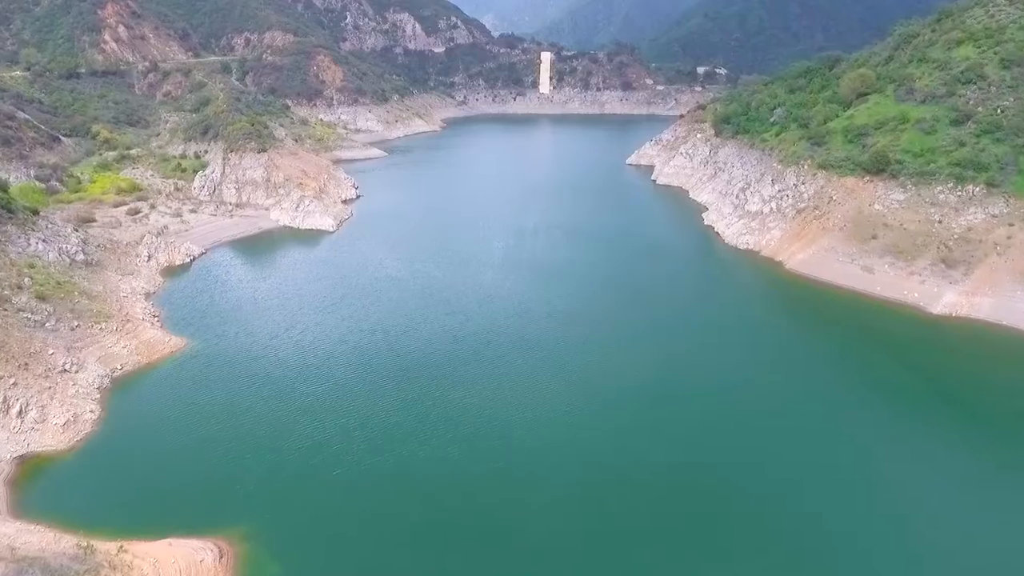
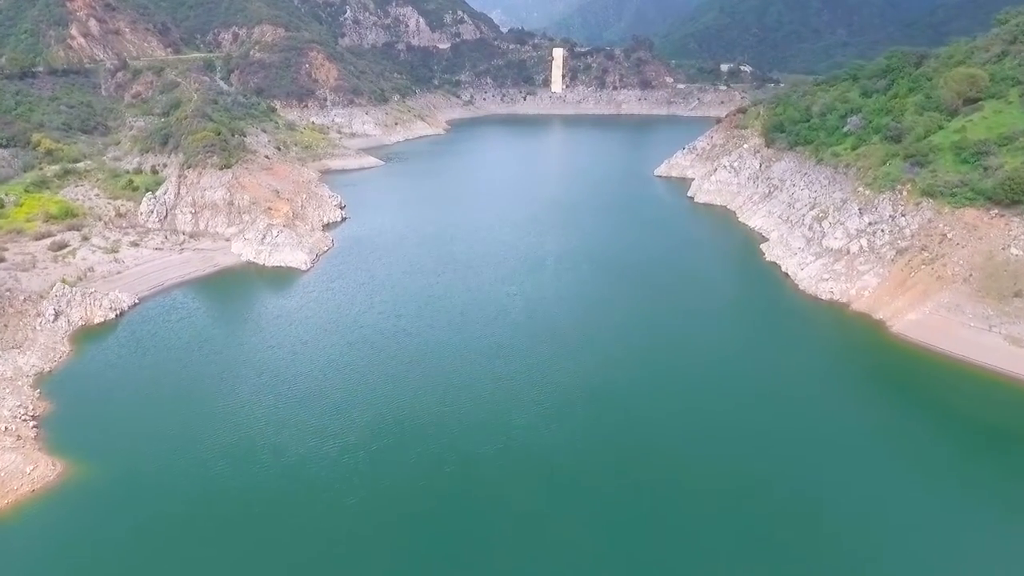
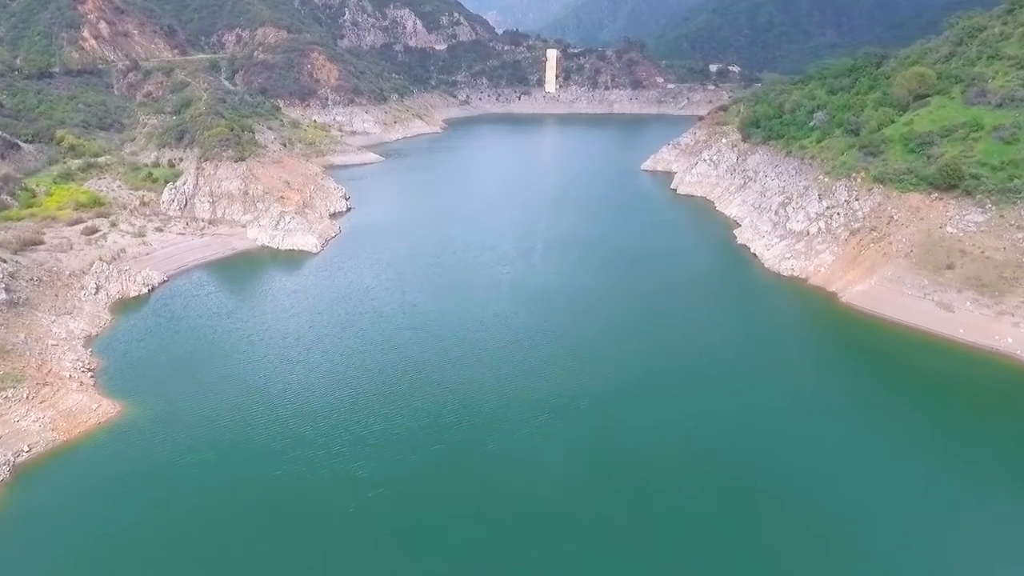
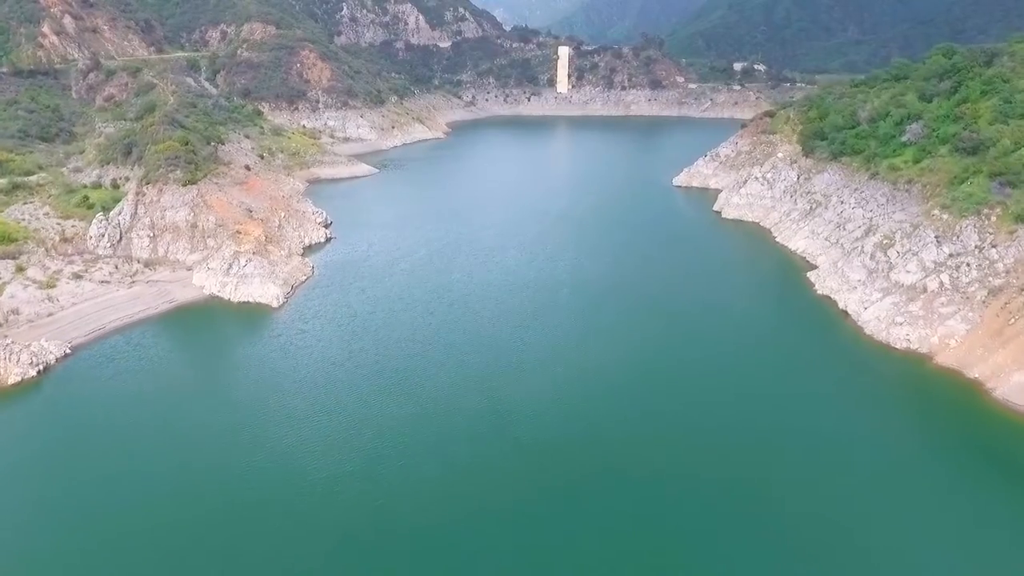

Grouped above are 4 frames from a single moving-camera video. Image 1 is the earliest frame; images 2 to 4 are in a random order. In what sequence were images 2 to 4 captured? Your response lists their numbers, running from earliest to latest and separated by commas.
3, 2, 4
